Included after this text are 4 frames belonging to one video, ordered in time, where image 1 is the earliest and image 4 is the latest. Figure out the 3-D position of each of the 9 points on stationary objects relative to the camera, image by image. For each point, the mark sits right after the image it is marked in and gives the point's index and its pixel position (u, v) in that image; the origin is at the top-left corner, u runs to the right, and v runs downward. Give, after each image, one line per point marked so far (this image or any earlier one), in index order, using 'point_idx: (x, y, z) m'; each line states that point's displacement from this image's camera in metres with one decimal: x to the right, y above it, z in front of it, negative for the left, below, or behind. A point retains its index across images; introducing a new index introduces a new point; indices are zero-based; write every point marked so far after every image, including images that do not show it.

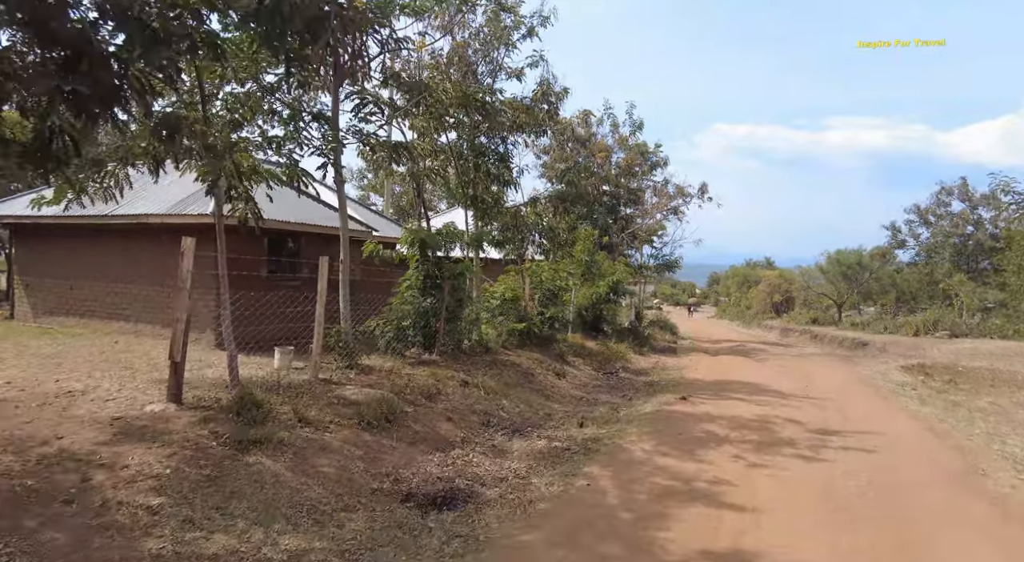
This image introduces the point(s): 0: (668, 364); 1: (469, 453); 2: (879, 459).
0: (+4.0, -2.1, +16.3) m
1: (-0.4, -1.6, +6.1) m
2: (+4.1, -2.0, +7.2) m
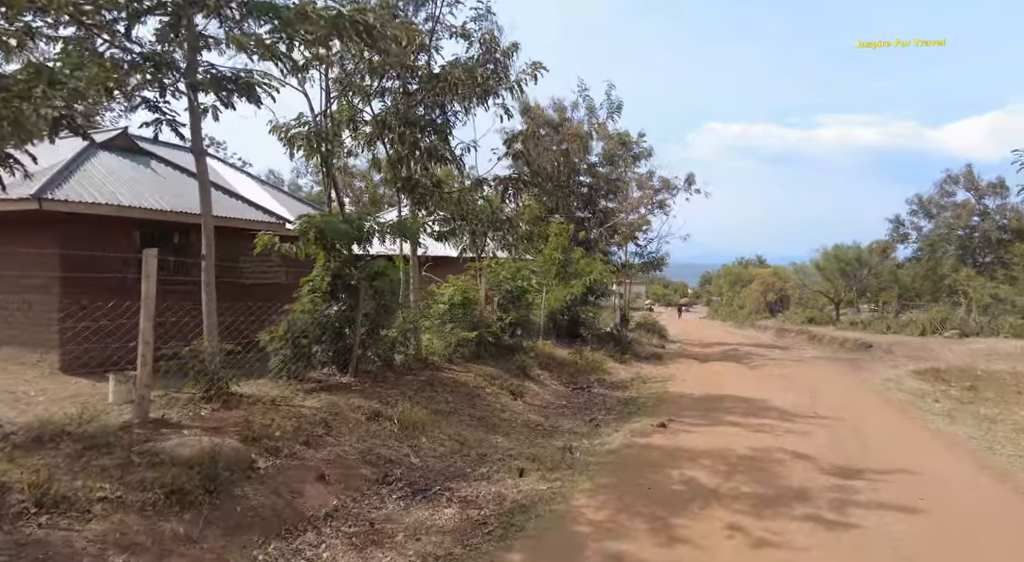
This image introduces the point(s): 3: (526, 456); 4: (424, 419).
0: (+3.1, -2.1, +14.3) m
1: (-1.2, -1.6, +4.0) m
2: (+3.3, -1.9, +5.2) m
3: (+0.1, -1.8, +6.7) m
4: (-1.0, -1.5, +7.1) m
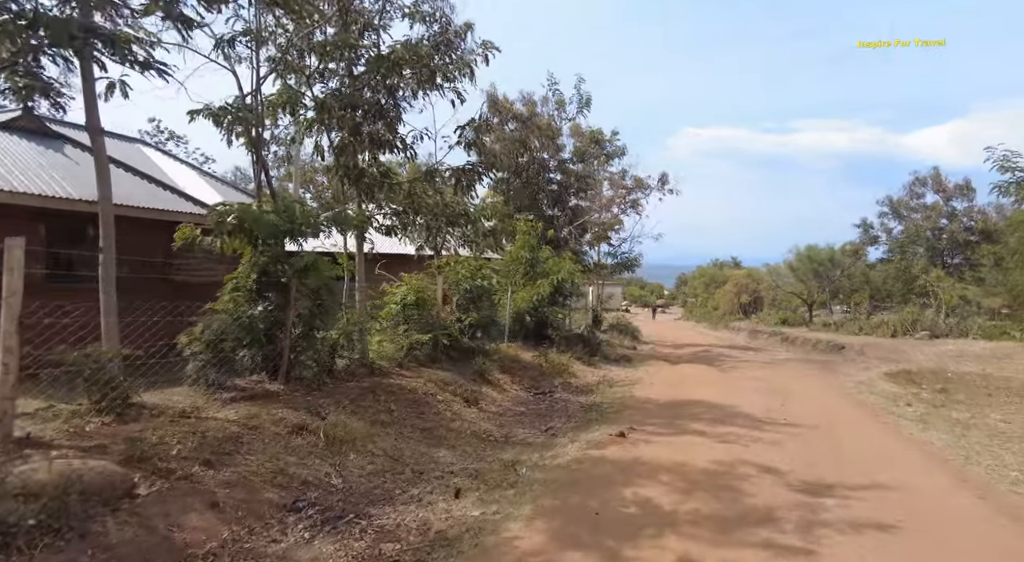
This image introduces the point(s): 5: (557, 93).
0: (+2.3, -2.1, +13.7) m
1: (-1.6, -1.6, +3.4) m
2: (+2.8, -1.9, +4.6) m
3: (-0.4, -1.8, +6.0) m
4: (-1.5, -1.5, +6.4) m
5: (+1.3, +5.3, +18.3) m
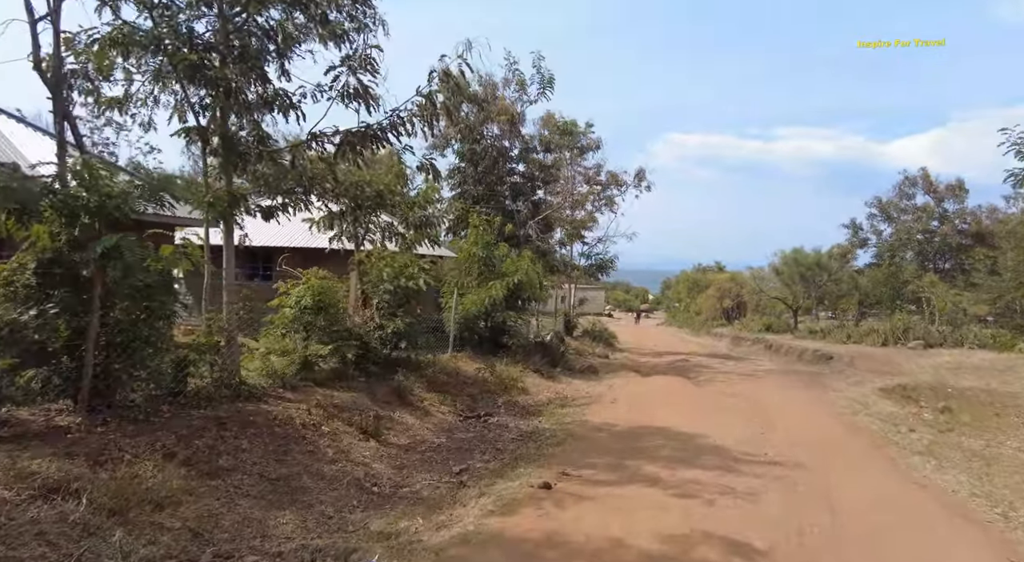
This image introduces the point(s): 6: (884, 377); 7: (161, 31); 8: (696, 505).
0: (+1.2, -2.1, +11.8) m
1: (-2.5, -1.5, +1.4) m
2: (+1.9, -1.9, +2.8) m
3: (-1.3, -1.7, +4.1) m
4: (-2.5, -1.4, +4.5) m
5: (+0.2, +5.3, +16.5) m
6: (+9.3, -2.4, +16.1) m
7: (-3.3, +2.4, +6.4) m
8: (+1.5, -1.8, +5.3) m
